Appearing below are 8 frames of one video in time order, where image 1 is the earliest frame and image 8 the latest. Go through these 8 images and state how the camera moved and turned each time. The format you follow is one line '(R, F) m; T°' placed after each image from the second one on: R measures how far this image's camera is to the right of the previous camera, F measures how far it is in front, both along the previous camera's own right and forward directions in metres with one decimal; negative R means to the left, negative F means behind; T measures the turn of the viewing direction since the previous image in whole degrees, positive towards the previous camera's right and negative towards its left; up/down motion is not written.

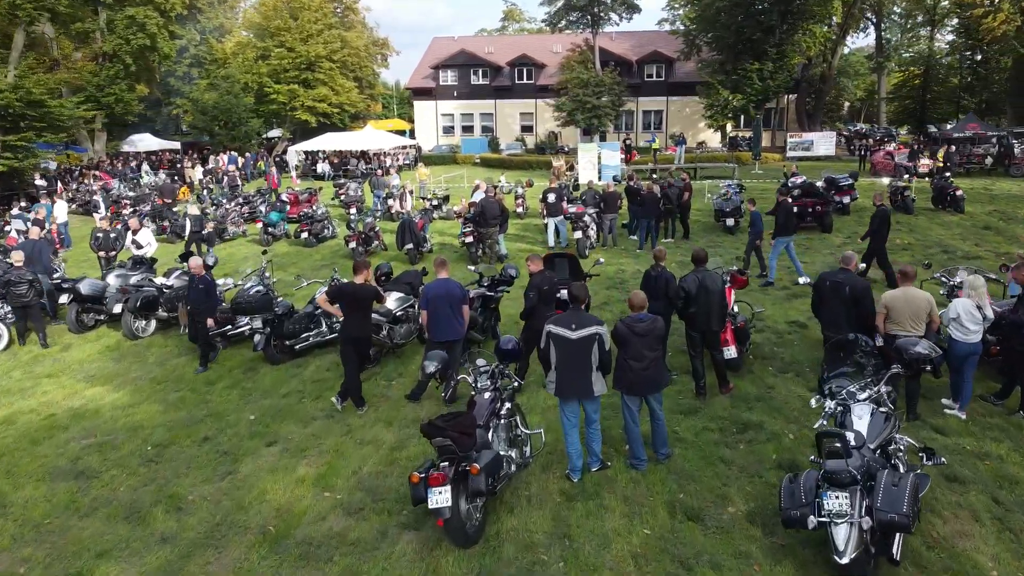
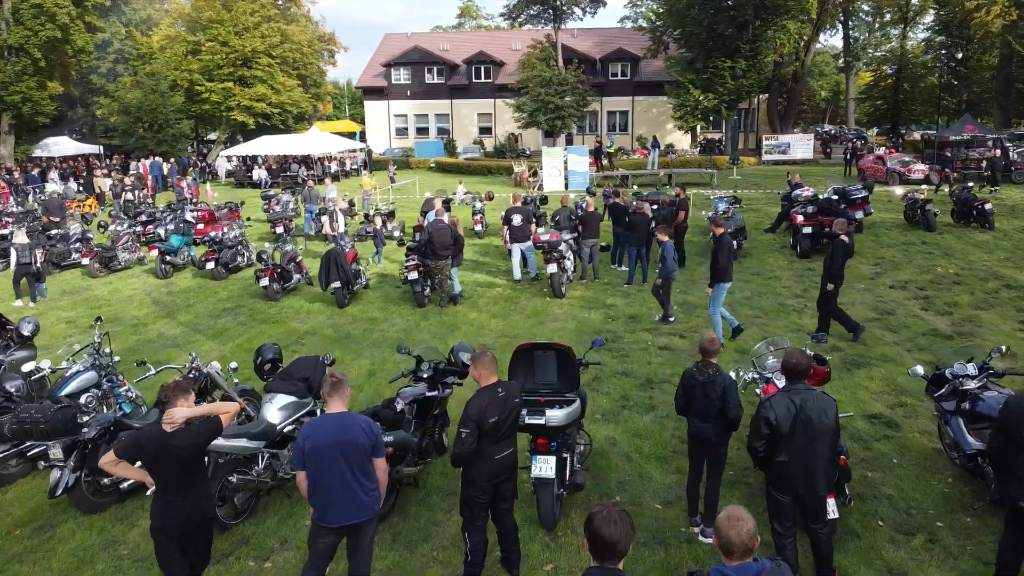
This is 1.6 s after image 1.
(+0.1, +3.3) m; +3°
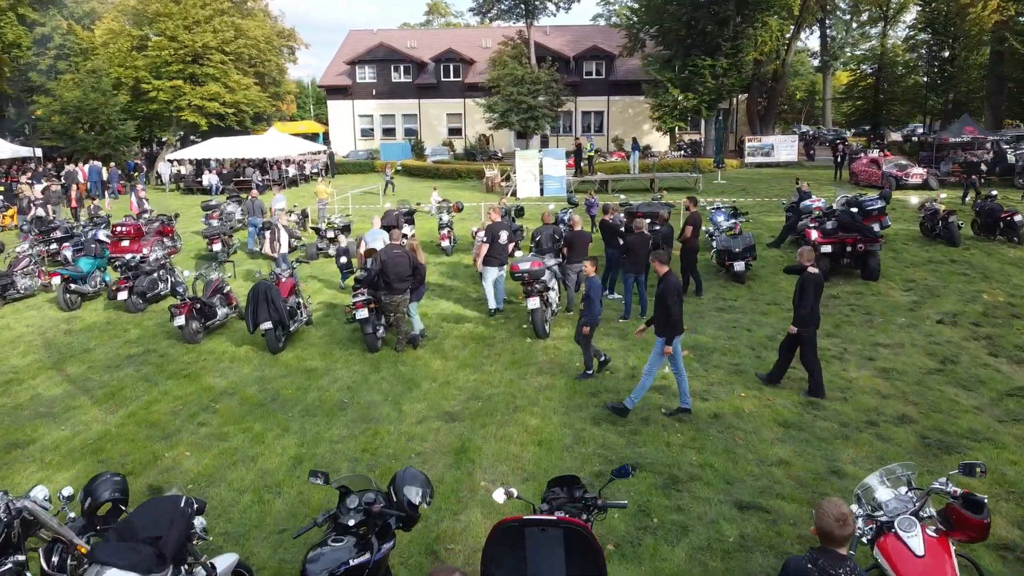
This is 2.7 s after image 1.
(0.0, +2.2) m; +2°
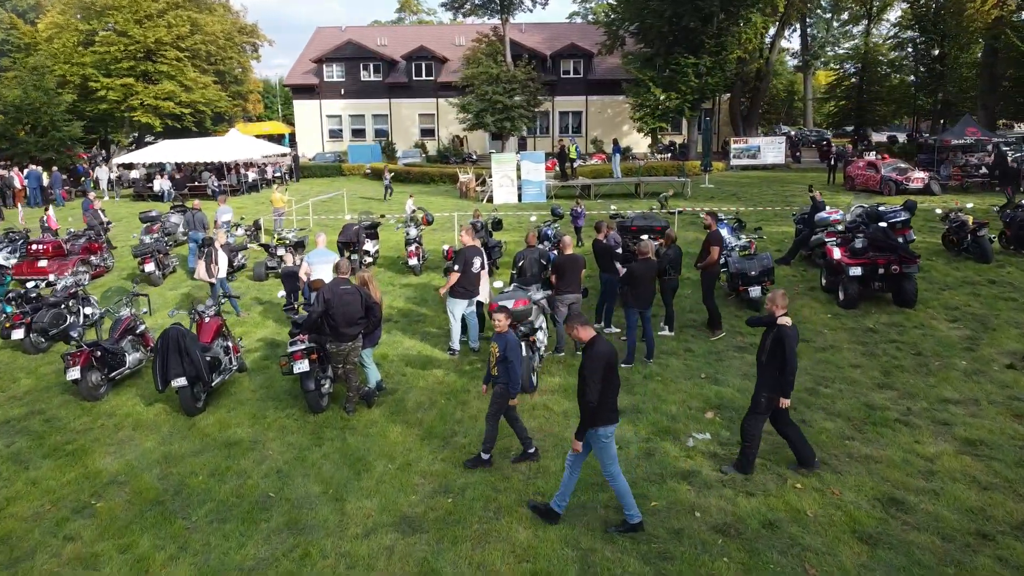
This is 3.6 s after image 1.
(0.0, +1.9) m; +2°
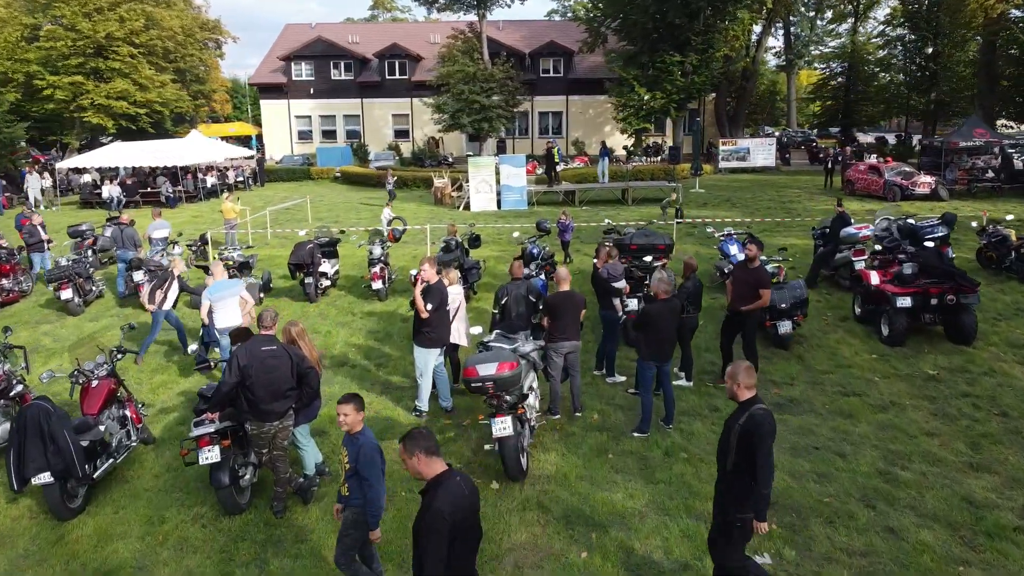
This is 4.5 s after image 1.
(0.0, +1.9) m; +2°
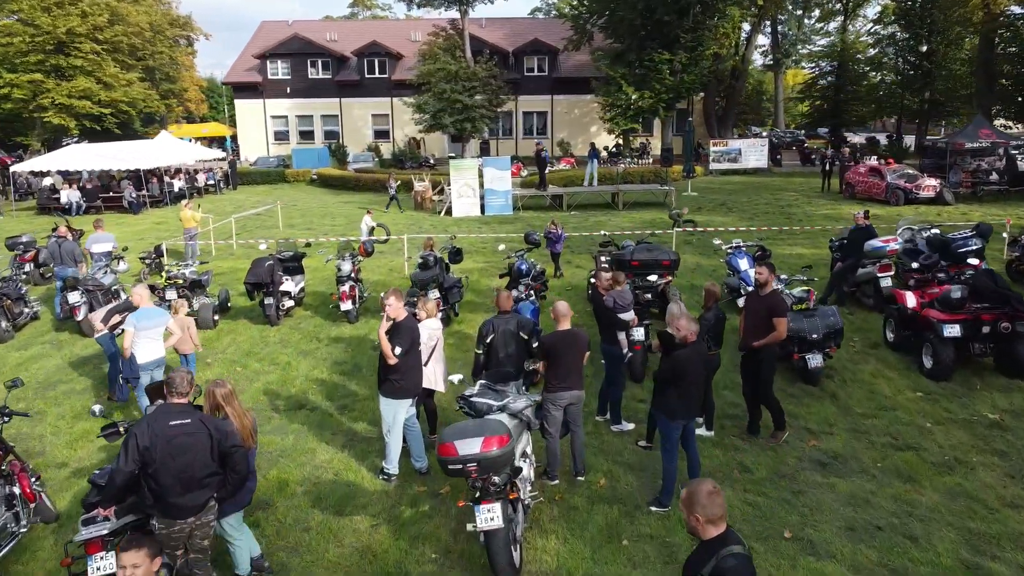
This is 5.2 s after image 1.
(0.0, +1.3) m; +1°
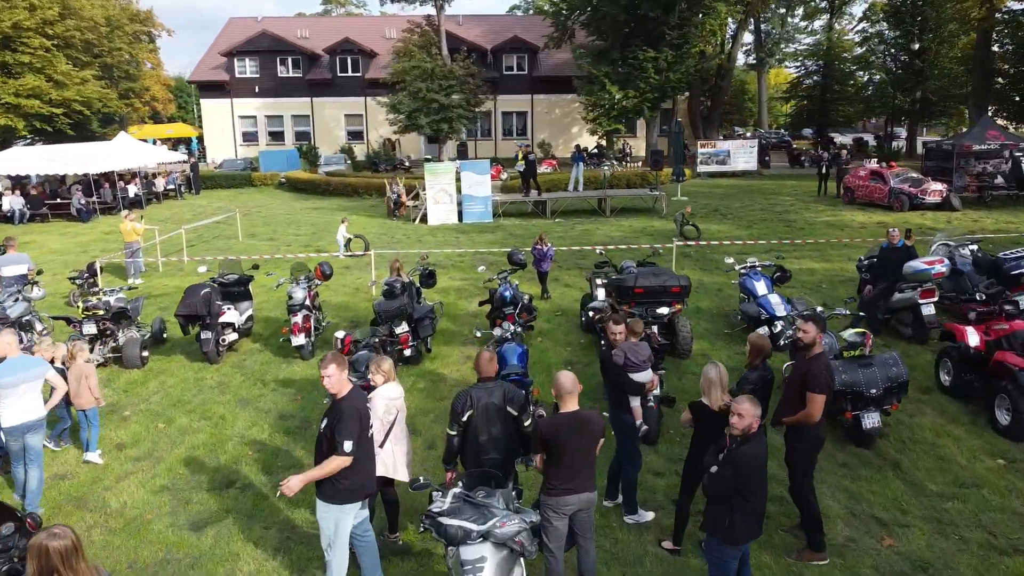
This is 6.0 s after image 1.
(0.0, +1.6) m; +2°
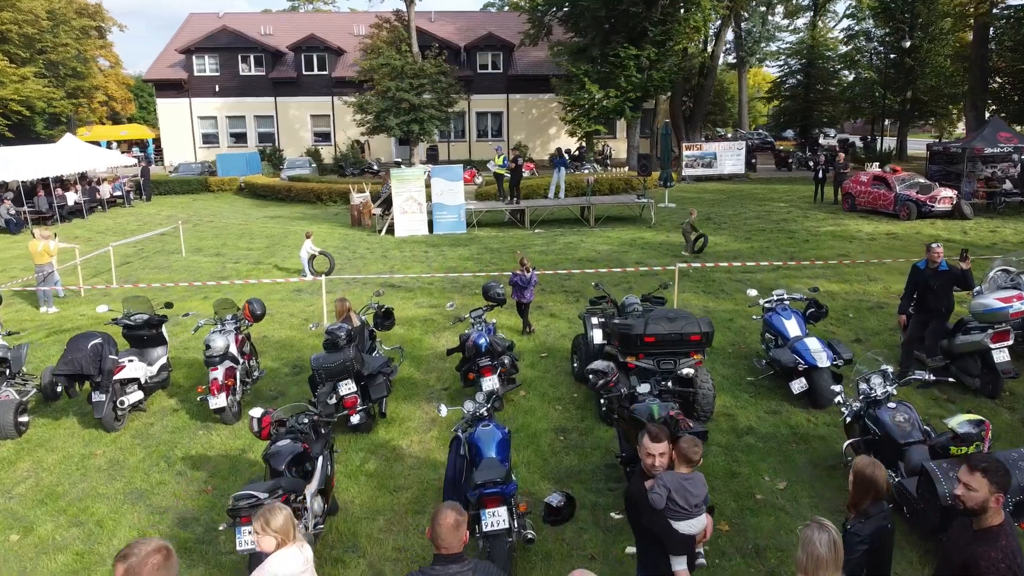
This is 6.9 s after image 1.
(0.0, +1.9) m; +2°
